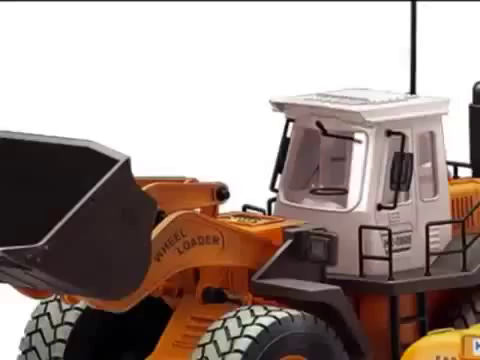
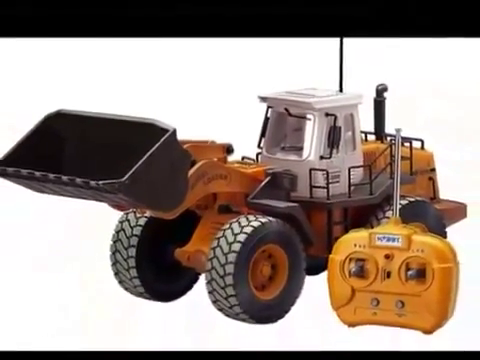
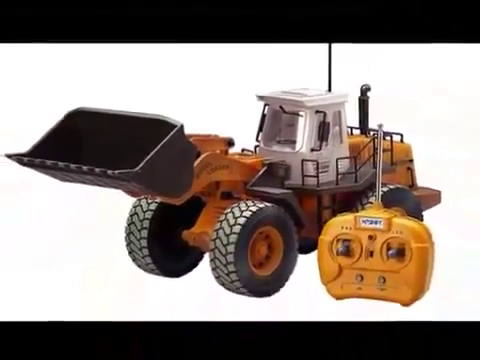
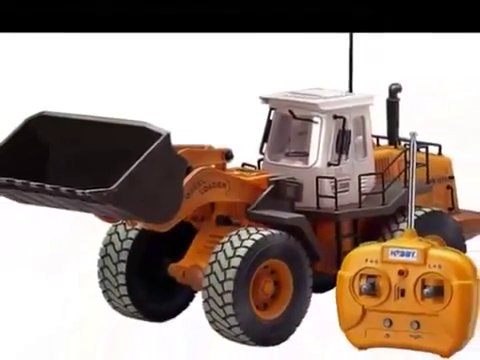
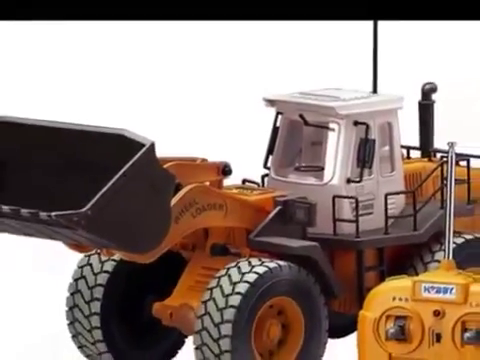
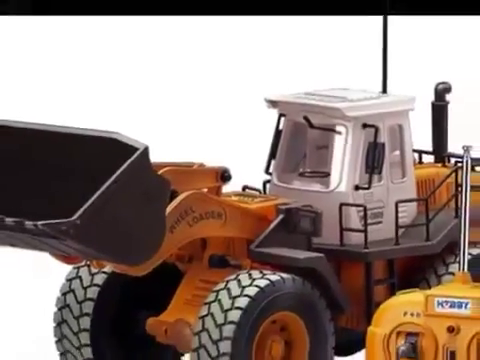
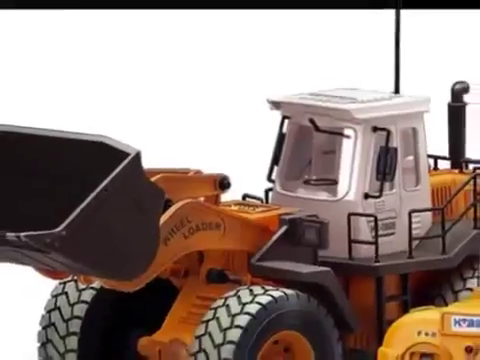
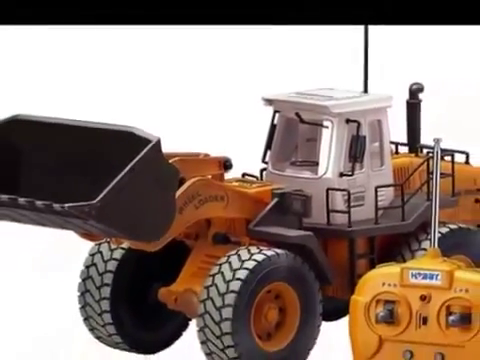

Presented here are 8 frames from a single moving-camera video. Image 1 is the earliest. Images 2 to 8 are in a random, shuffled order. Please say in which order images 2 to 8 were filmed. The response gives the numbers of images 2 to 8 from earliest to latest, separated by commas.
7, 6, 5, 8, 4, 2, 3
